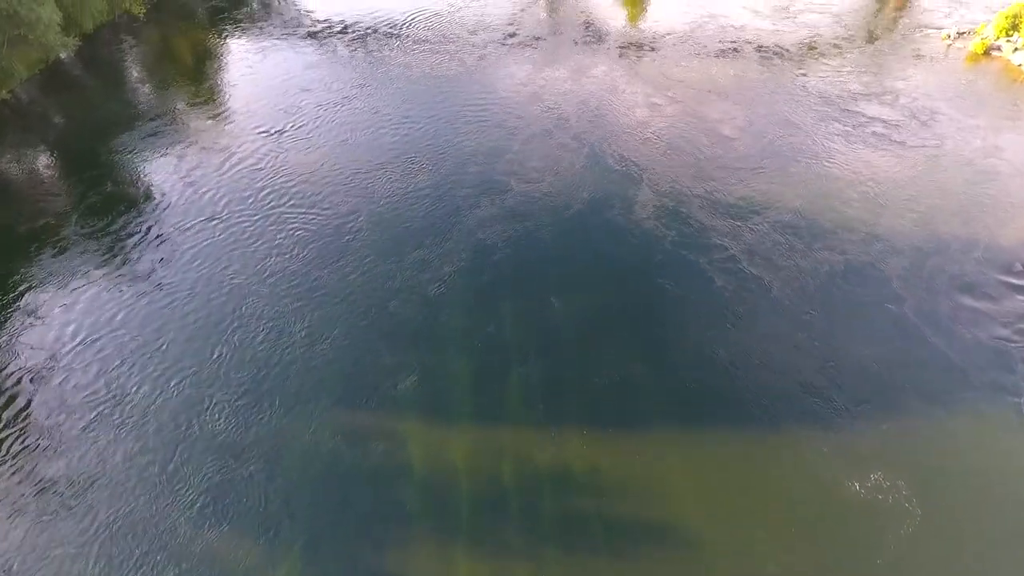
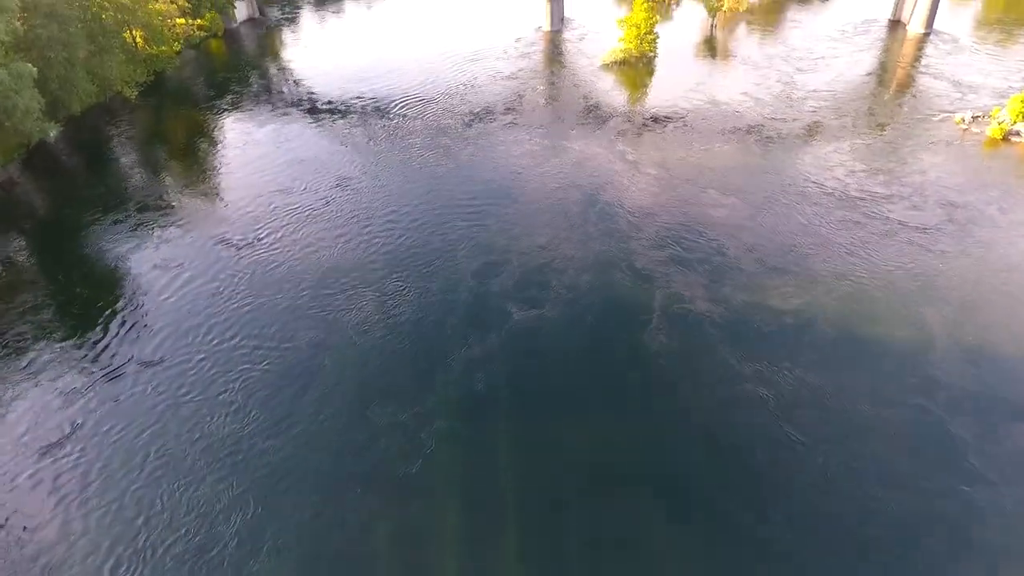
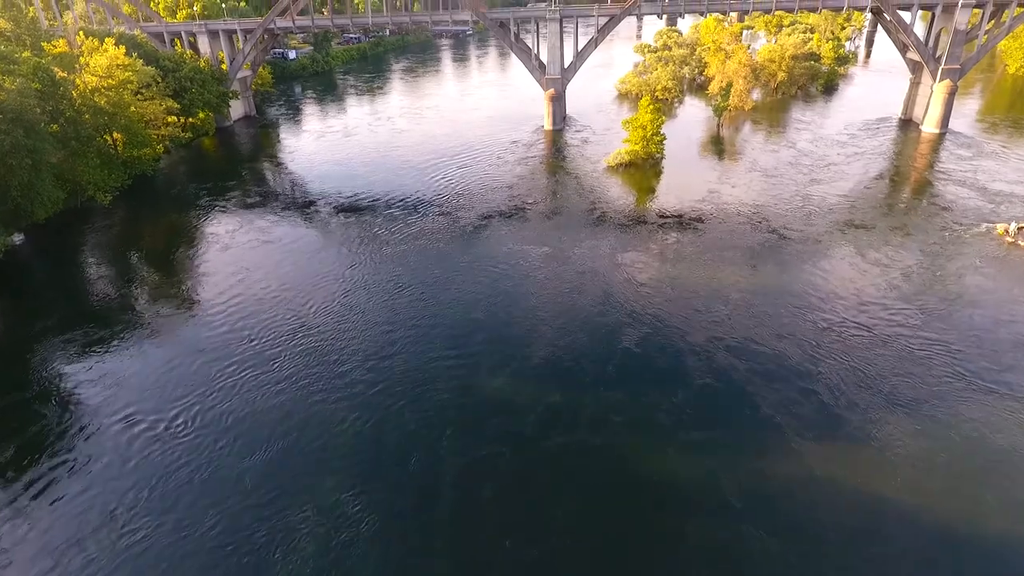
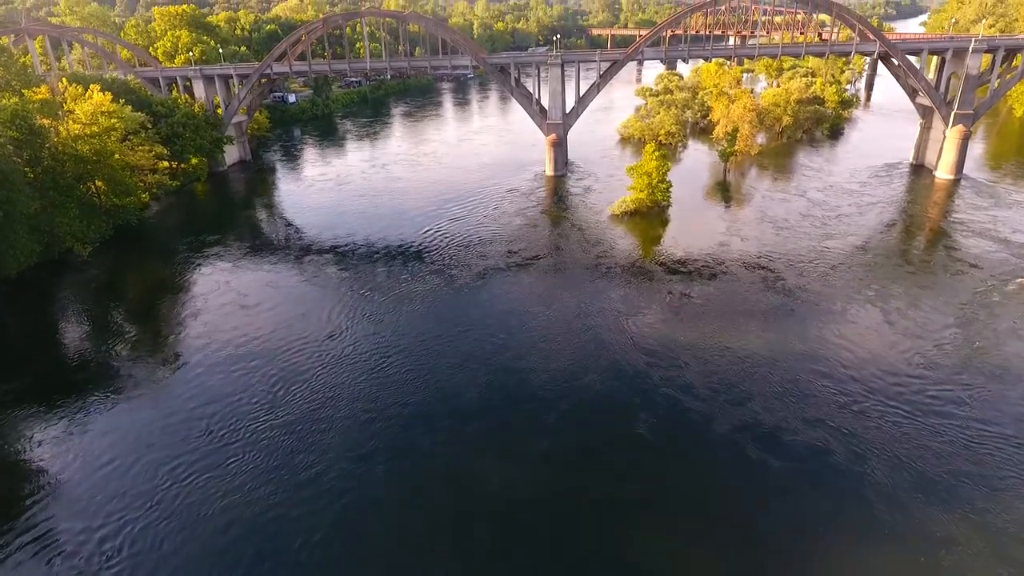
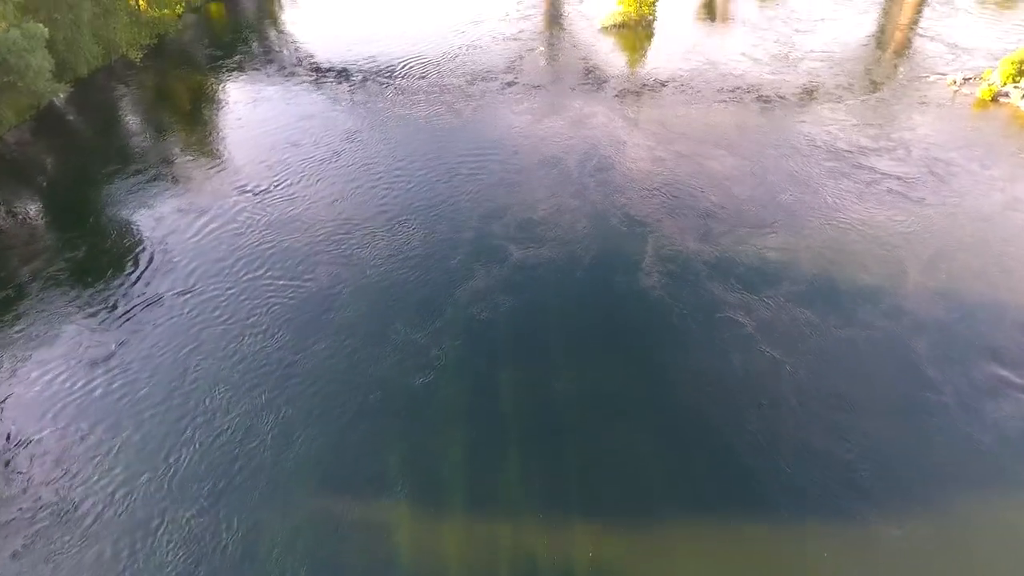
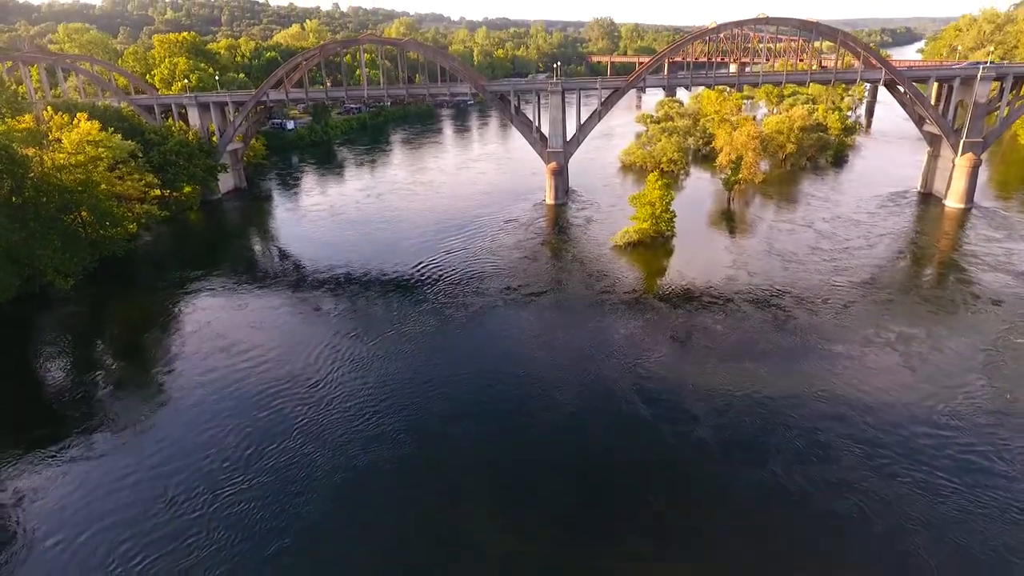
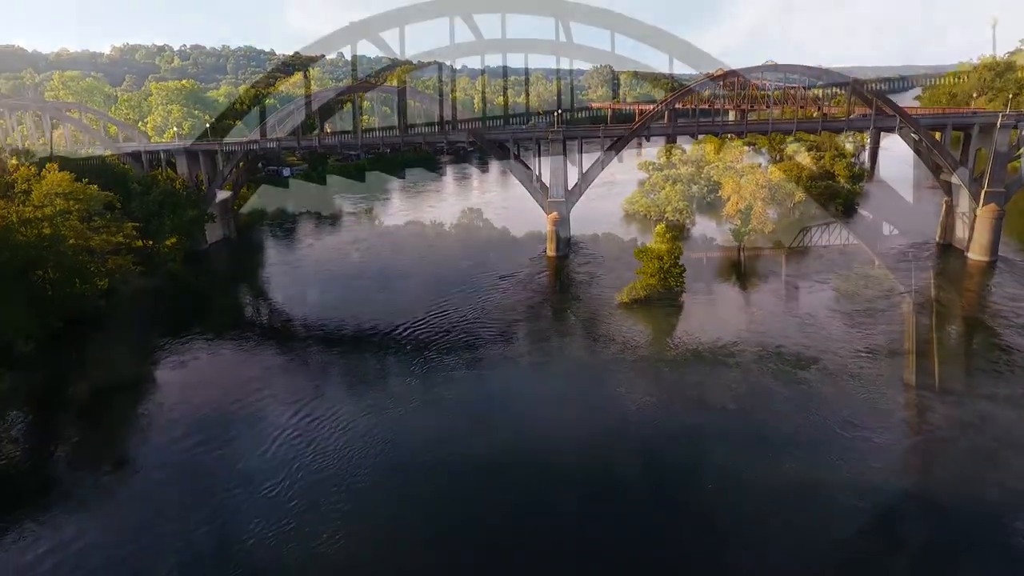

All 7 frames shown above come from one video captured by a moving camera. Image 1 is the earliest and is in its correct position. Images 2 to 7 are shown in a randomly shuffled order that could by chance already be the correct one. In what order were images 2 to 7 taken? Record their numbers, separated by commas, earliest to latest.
5, 2, 3, 4, 6, 7
